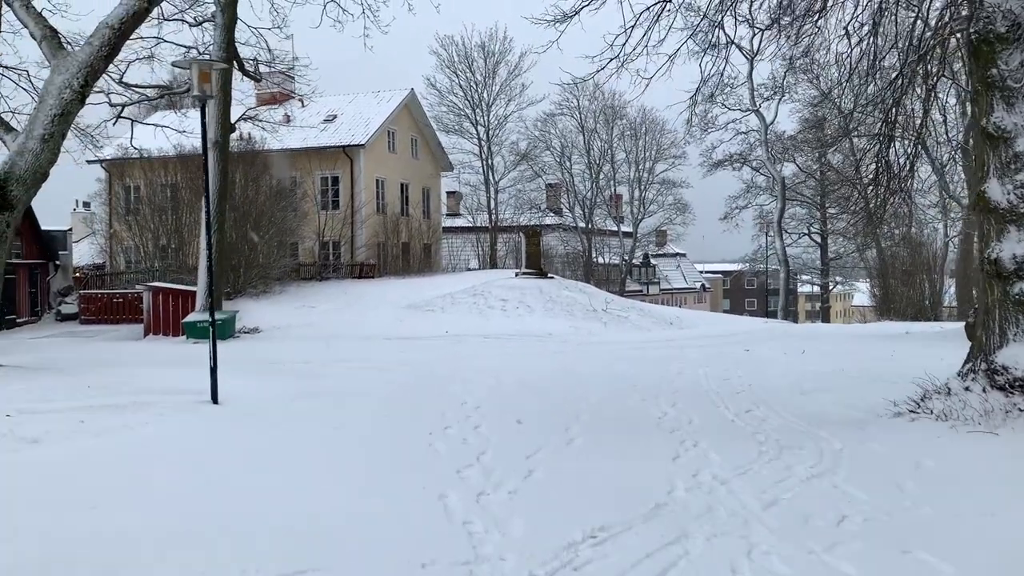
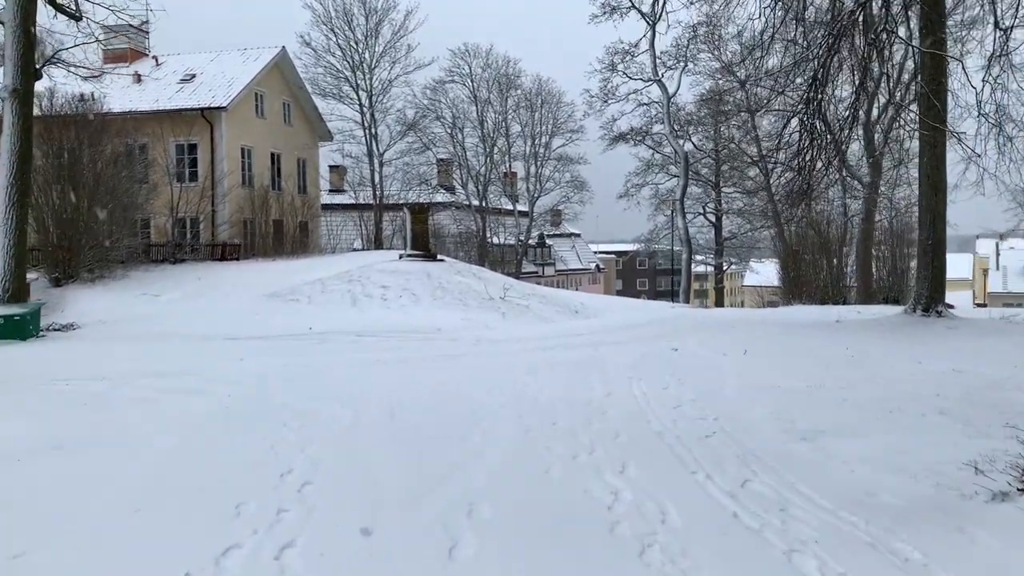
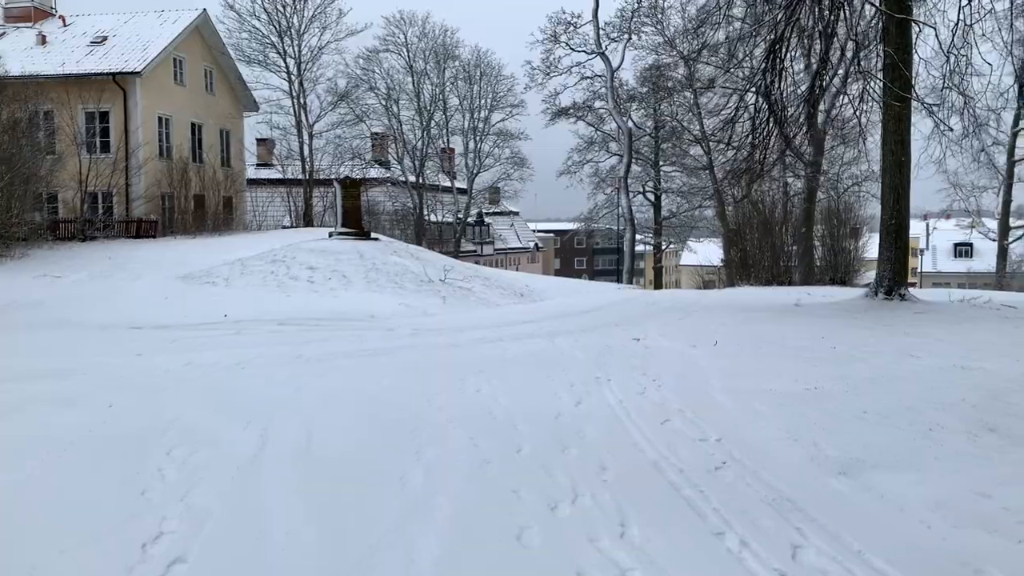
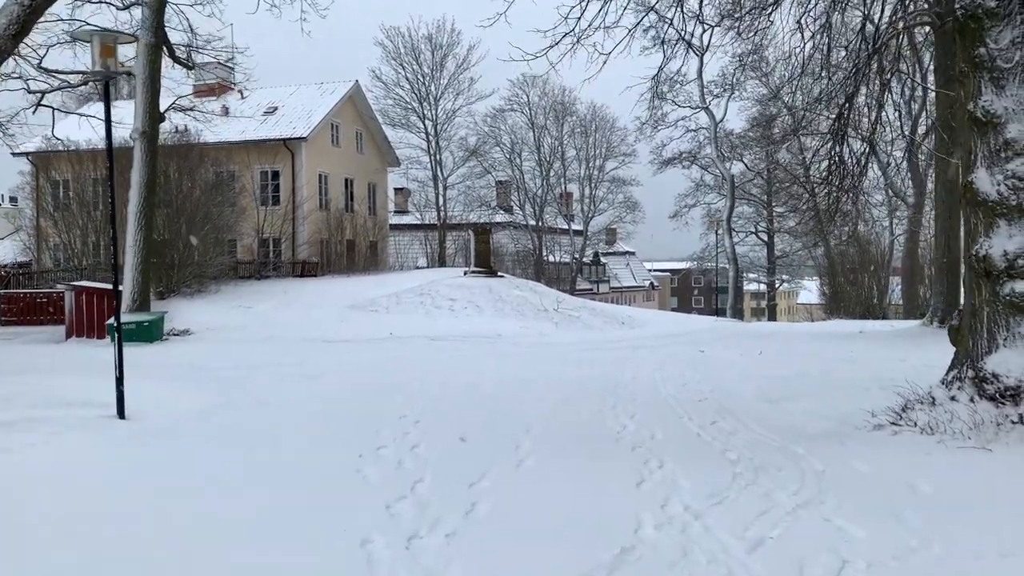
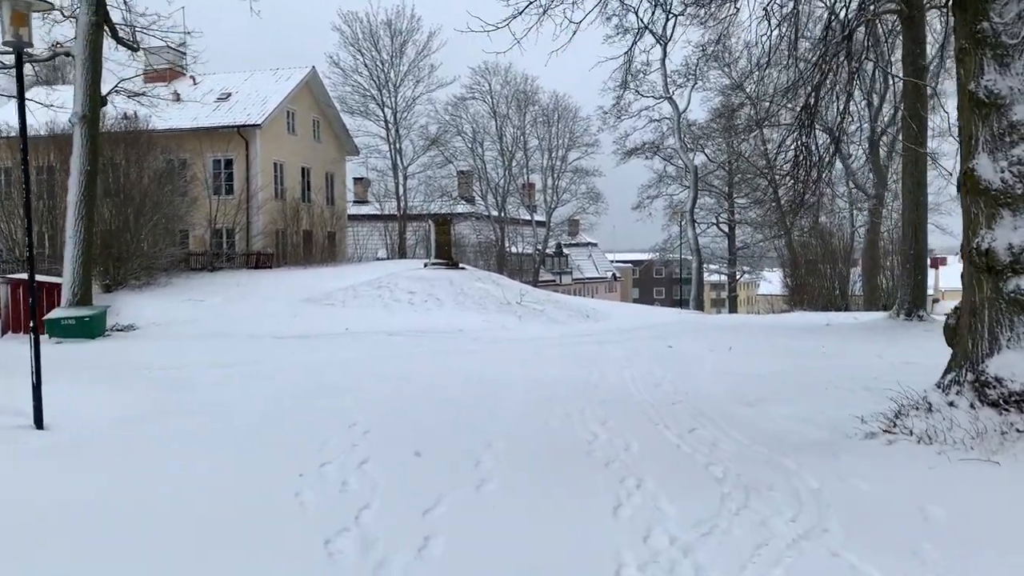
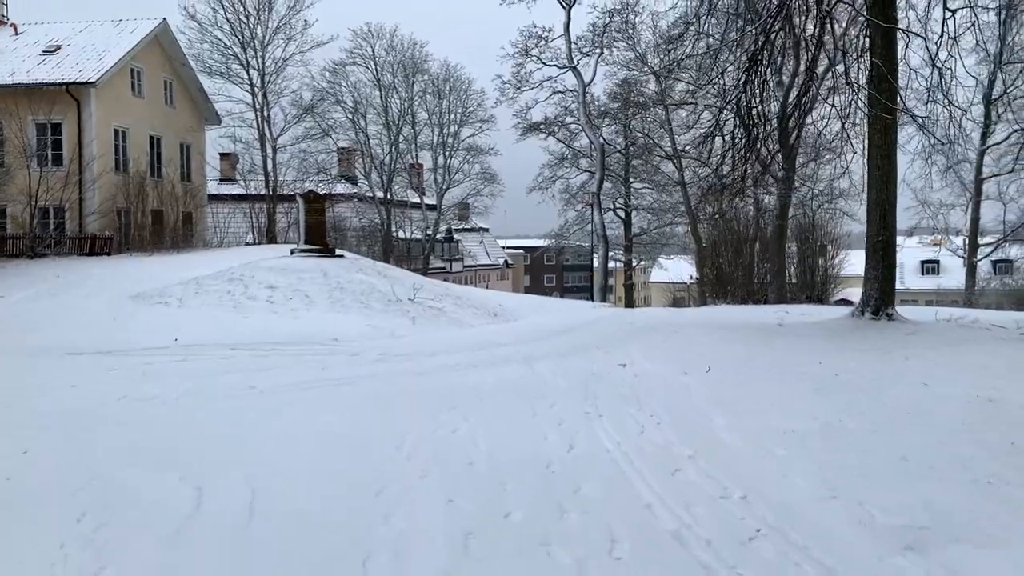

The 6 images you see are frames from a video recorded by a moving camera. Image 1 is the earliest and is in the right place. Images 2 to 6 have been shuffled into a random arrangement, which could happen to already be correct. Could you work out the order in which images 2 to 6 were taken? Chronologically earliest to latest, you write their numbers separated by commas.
4, 5, 2, 3, 6
